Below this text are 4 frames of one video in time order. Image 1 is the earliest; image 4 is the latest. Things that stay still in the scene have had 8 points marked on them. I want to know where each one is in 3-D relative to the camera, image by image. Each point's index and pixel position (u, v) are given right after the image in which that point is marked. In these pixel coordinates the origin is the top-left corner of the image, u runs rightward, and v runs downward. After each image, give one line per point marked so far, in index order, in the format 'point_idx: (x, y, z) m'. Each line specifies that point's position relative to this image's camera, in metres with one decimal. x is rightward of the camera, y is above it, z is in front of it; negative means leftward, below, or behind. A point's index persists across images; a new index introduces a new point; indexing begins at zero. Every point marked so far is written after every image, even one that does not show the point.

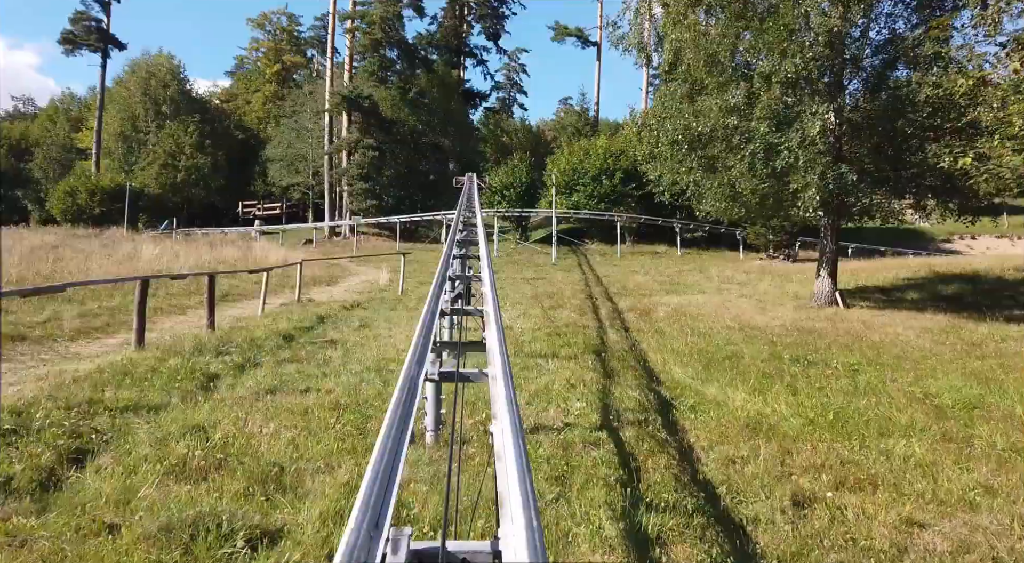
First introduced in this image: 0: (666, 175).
0: (+3.7, +2.6, +16.0) m
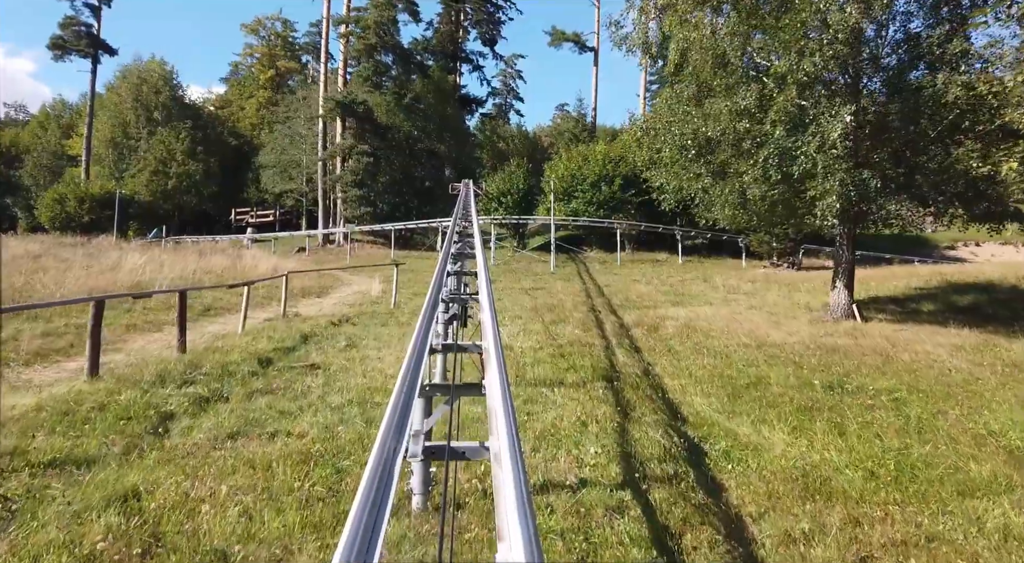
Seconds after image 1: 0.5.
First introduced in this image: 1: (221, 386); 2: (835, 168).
0: (+3.7, +2.3, +15.3) m
1: (-2.6, -0.9, +6.0) m
2: (+5.1, +1.8, +10.6) m
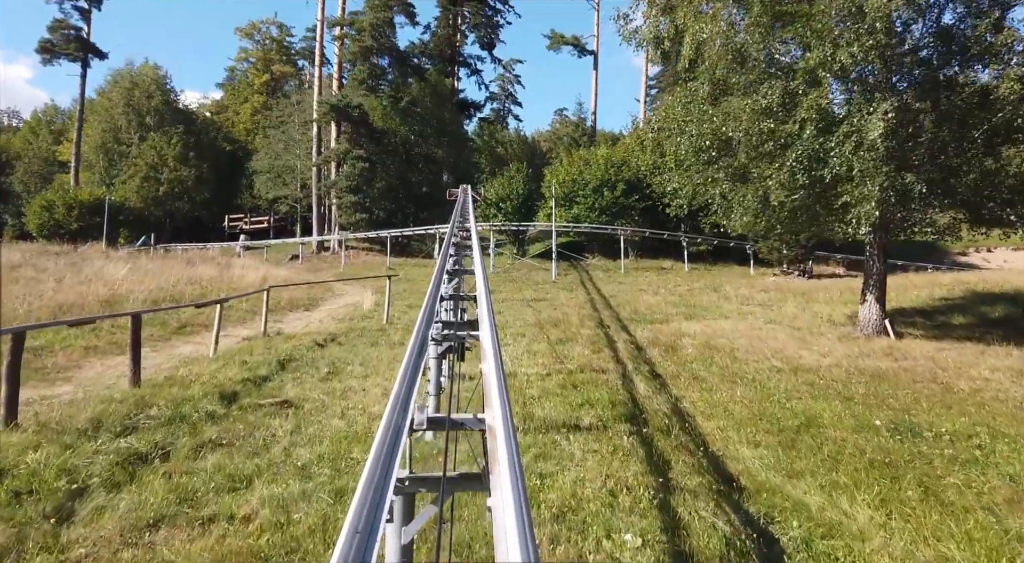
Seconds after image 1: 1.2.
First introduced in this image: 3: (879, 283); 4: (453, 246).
0: (+3.7, +2.1, +14.2) m
1: (-2.6, -1.2, +5.0) m
2: (+5.1, +1.6, +9.5) m
3: (+6.5, 0.0, +11.8) m
4: (-0.9, +0.5, +9.9) m
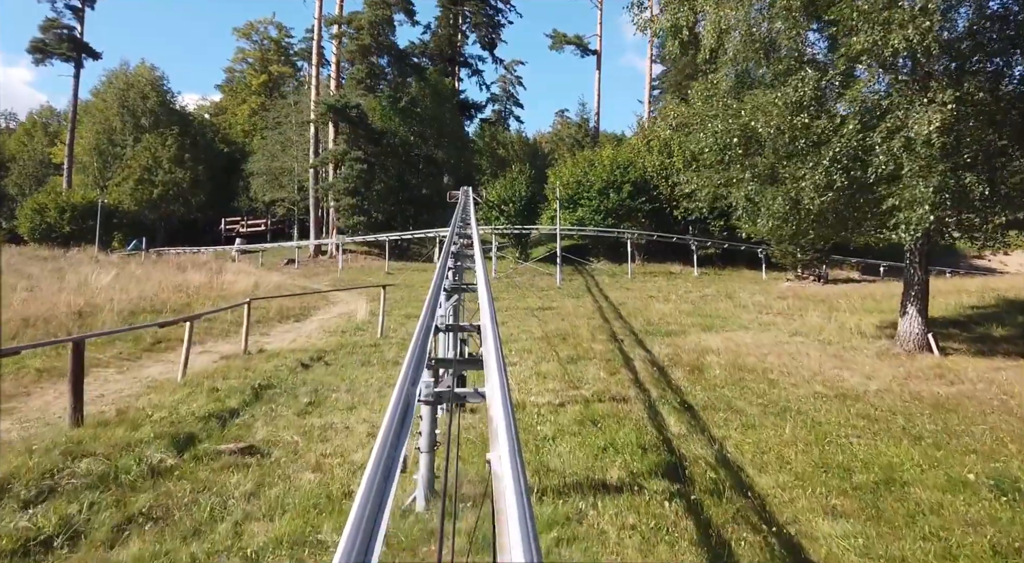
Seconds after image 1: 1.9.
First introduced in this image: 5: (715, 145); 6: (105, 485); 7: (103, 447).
0: (+3.8, +1.9, +13.2) m
1: (-2.5, -1.3, +3.9) m
2: (+5.2, +1.4, +8.5) m
3: (+6.6, -0.2, +10.7) m
4: (-0.8, +0.4, +8.8) m
5: (+3.5, +2.4, +11.6) m
6: (-2.7, -1.3, +4.4) m
7: (-3.2, -1.3, +5.2) m
